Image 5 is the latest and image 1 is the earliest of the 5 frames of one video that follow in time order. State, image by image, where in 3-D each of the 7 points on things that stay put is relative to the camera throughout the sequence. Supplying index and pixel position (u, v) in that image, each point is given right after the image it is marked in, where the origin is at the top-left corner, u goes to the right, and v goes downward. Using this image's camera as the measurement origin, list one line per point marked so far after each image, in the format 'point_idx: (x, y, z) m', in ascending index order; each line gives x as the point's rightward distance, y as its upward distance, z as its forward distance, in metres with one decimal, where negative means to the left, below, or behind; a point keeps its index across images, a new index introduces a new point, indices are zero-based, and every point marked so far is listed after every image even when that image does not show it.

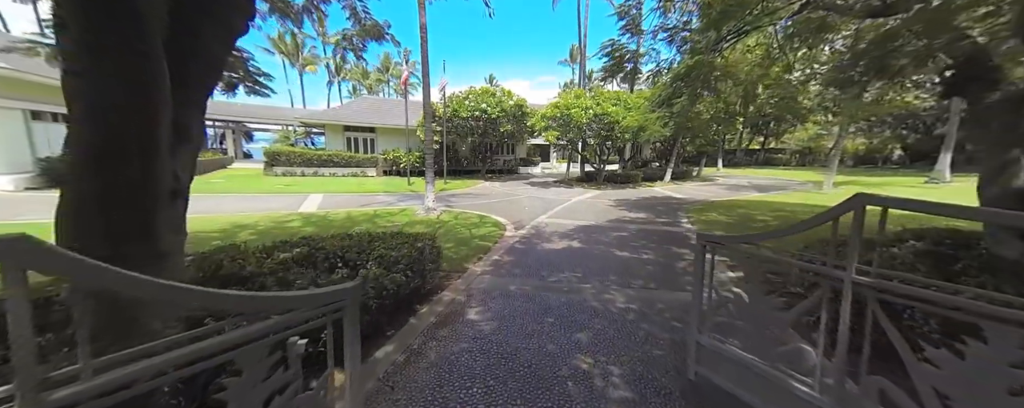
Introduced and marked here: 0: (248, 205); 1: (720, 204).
0: (-7.3, 0.0, +8.0) m
1: (+6.7, 0.0, +9.4) m
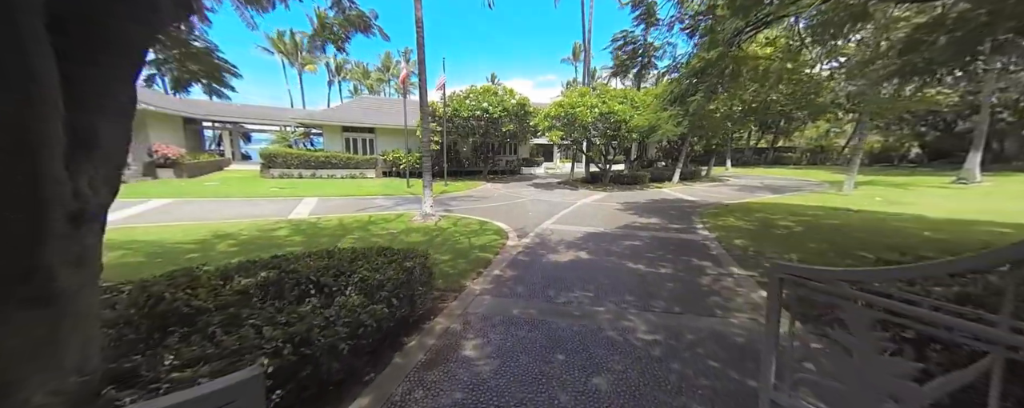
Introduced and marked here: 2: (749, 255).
0: (-7.2, -0.2, +7.6) m
1: (+6.8, -0.1, +8.9) m
2: (+3.9, -0.8, +4.7) m
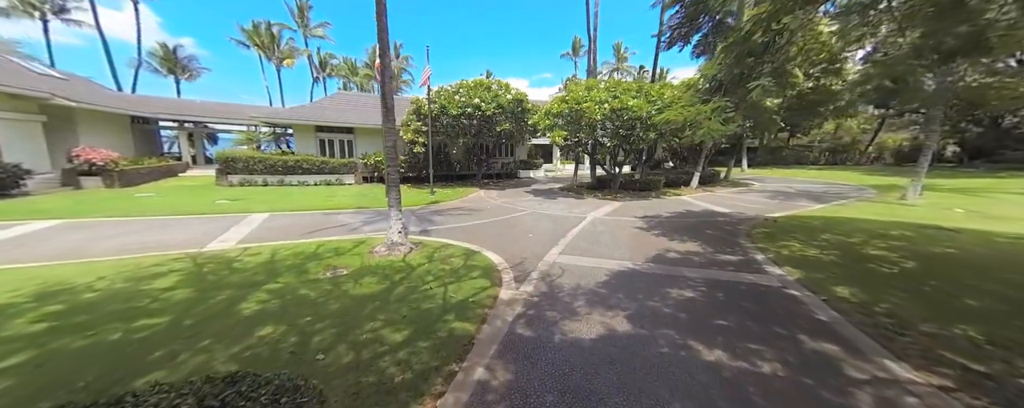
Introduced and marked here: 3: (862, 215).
0: (-7.3, -0.7, +5.7) m
1: (+6.7, -0.5, +7.1) m
2: (+3.8, -1.2, +2.9) m
3: (+9.3, -0.3, +7.7) m
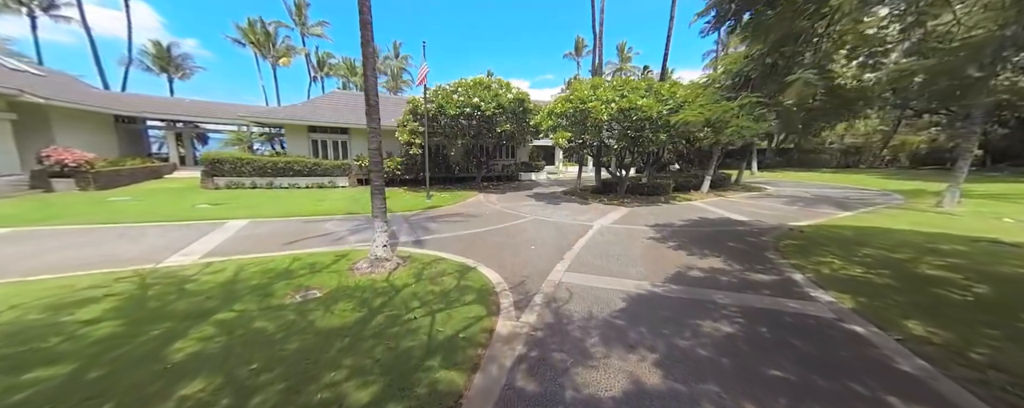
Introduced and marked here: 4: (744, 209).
0: (-7.3, -0.8, +5.1) m
1: (+6.7, -0.7, +6.4) m
2: (+3.8, -1.4, +2.2) m
3: (+9.4, -0.5, +7.0) m
4: (+8.0, -0.1, +10.0) m
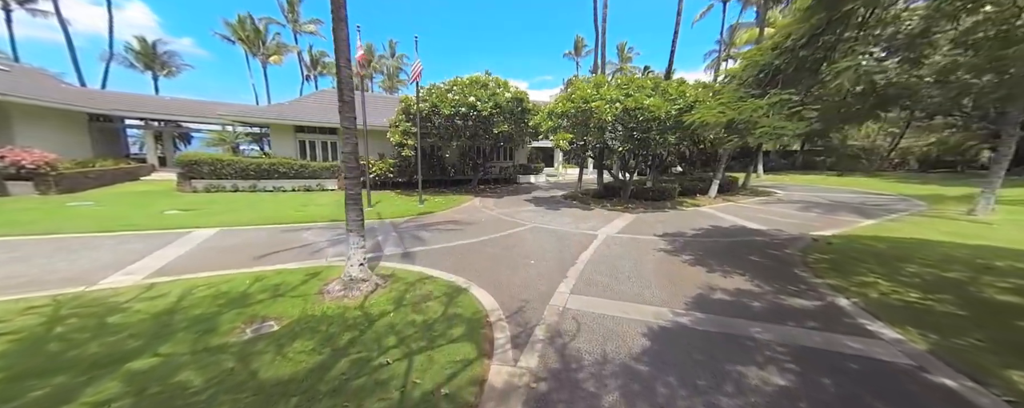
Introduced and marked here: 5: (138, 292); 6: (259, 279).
0: (-7.3, -1.0, +4.3) m
1: (+6.7, -0.9, +5.8) m
2: (+3.8, -1.6, +1.6) m
3: (+9.3, -0.7, +6.4) m
4: (+7.9, -0.3, +9.4) m
5: (-4.9, -1.1, +3.8) m
6: (-3.8, -1.1, +4.4) m
